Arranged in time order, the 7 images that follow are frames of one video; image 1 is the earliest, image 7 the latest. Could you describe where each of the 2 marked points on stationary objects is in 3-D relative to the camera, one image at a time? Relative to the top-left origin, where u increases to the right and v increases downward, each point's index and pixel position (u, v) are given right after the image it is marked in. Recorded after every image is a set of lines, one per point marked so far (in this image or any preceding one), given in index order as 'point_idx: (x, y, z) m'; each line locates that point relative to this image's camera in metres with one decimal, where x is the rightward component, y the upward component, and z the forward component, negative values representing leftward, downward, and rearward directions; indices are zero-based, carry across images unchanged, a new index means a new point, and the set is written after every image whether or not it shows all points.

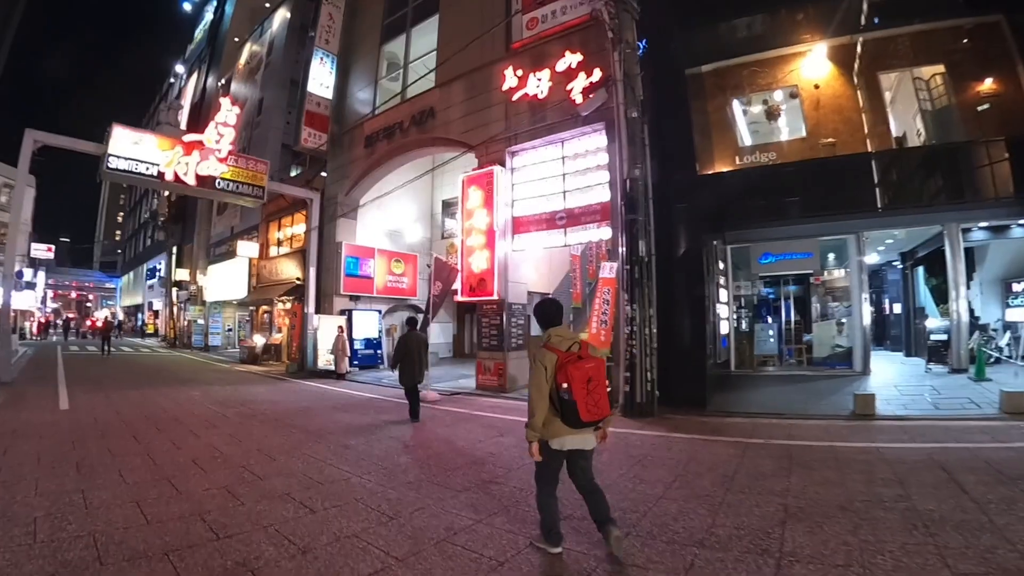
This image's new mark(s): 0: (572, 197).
0: (+0.7, +1.1, +10.8) m
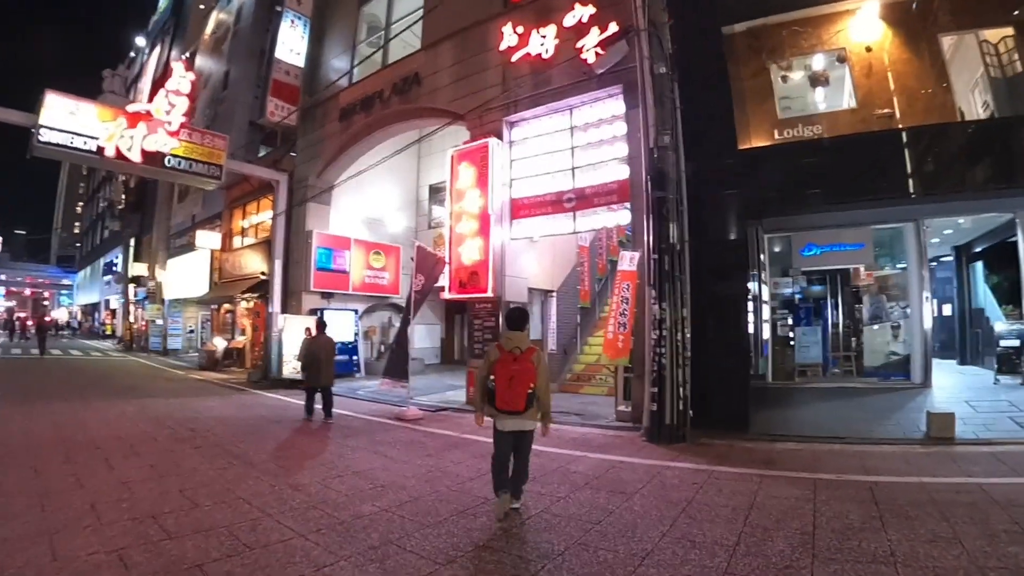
0: (+0.7, +1.2, +9.0) m
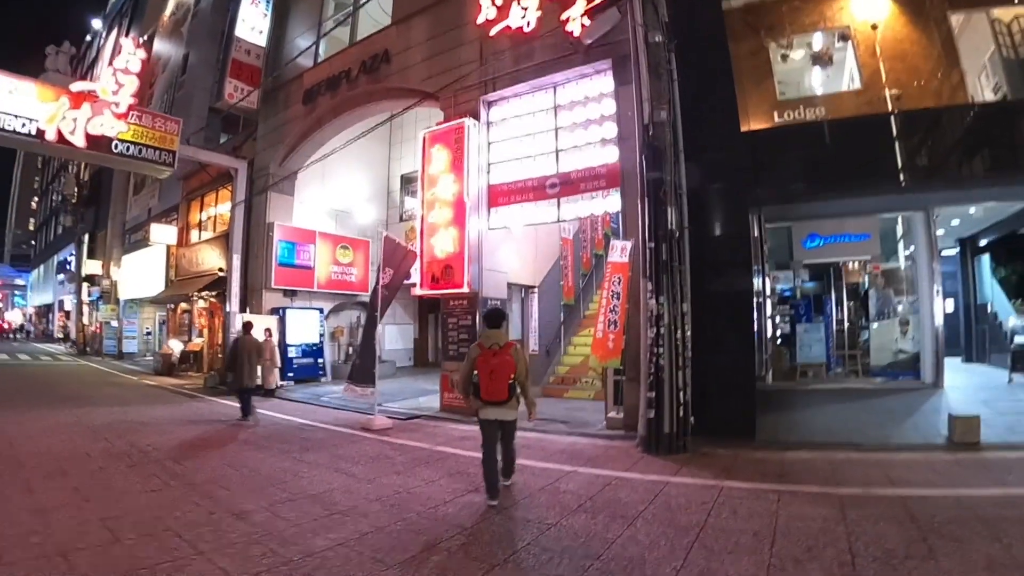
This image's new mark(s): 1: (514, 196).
0: (+0.5, +1.2, +8.2) m
1: (0.0, +0.9, +8.6) m
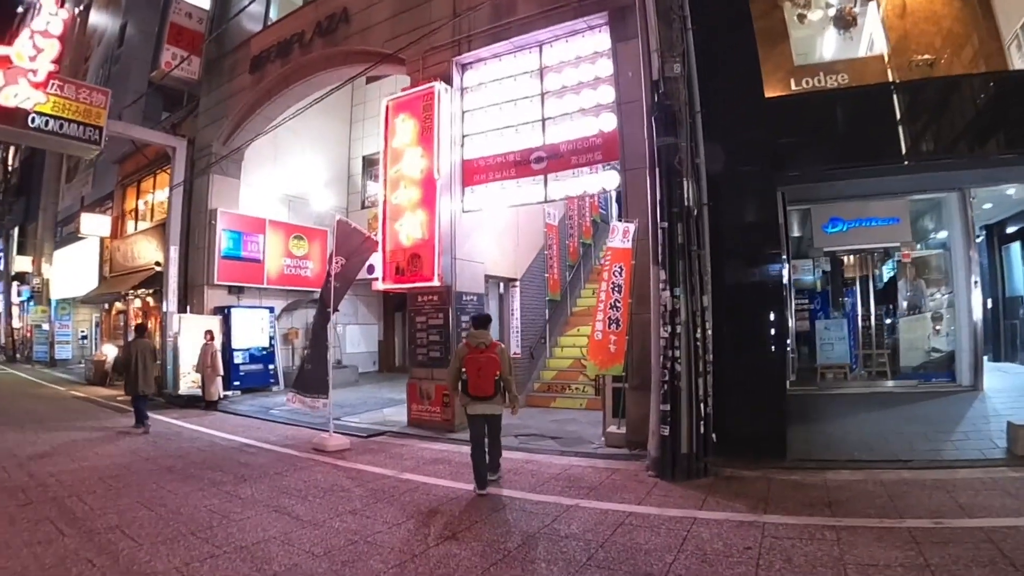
0: (+0.4, +1.3, +7.0) m
1: (-0.2, +0.9, +7.3) m
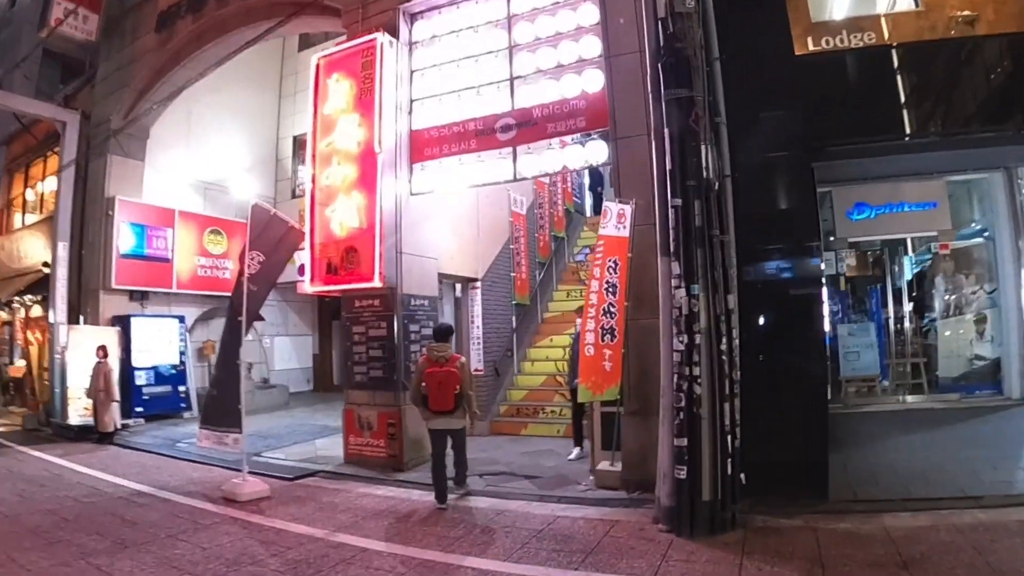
0: (+0.1, +1.3, +5.6) m
1: (-0.4, +0.9, +5.9) m
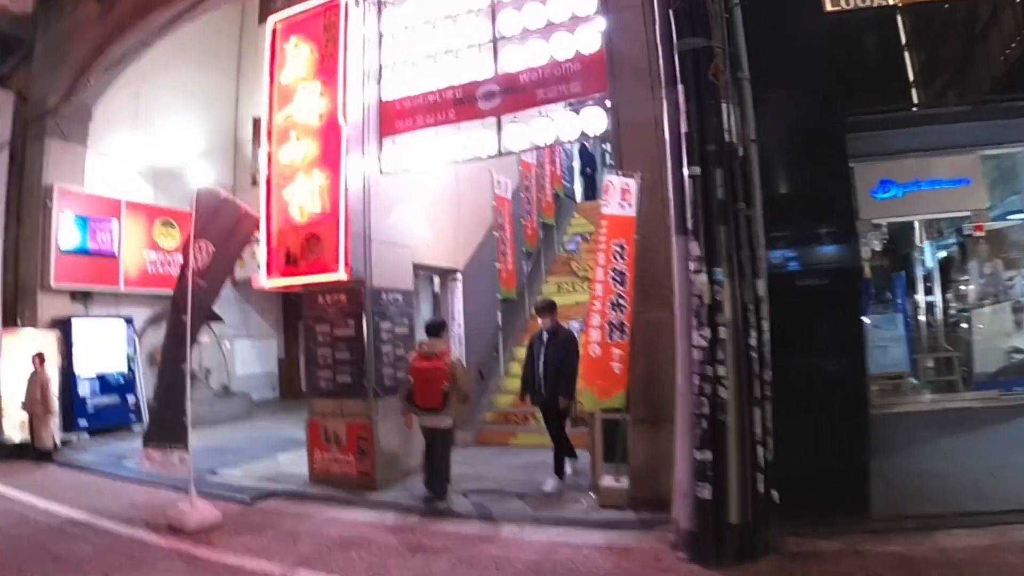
0: (0.0, +1.3, +4.9) m
1: (-0.5, +1.0, +5.2) m
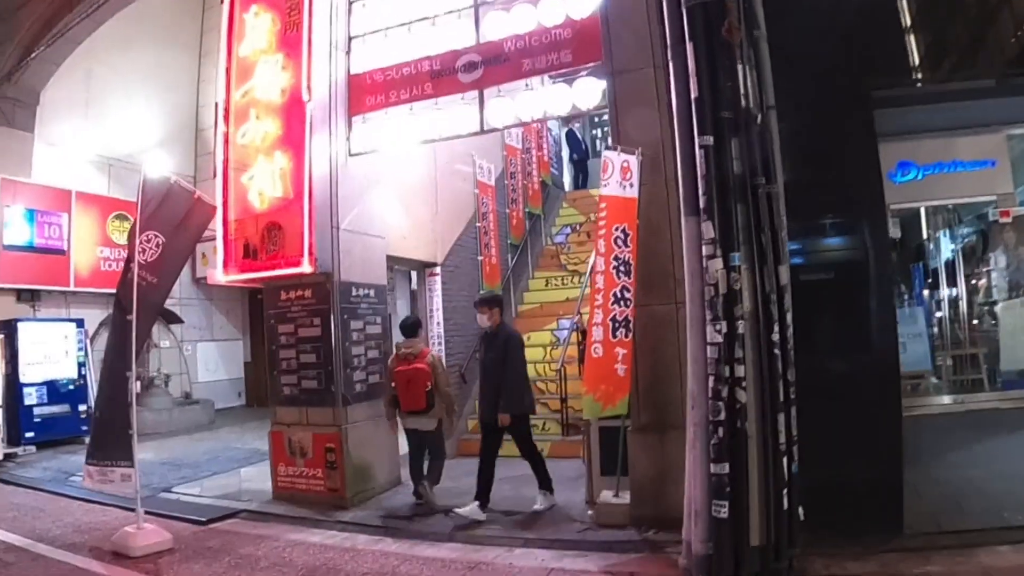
0: (-0.1, +1.4, +4.4) m
1: (-0.6, +1.0, +4.6) m
